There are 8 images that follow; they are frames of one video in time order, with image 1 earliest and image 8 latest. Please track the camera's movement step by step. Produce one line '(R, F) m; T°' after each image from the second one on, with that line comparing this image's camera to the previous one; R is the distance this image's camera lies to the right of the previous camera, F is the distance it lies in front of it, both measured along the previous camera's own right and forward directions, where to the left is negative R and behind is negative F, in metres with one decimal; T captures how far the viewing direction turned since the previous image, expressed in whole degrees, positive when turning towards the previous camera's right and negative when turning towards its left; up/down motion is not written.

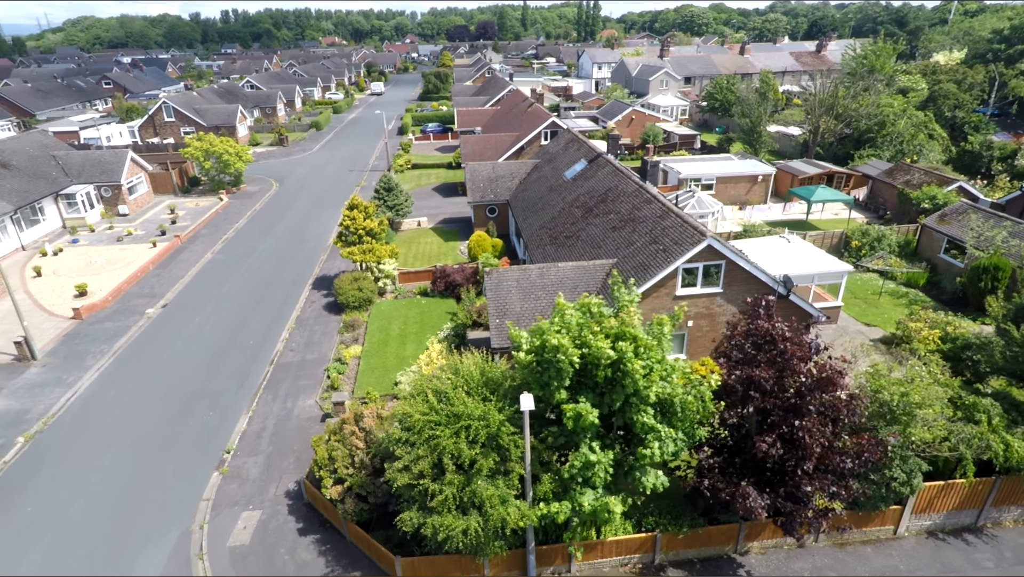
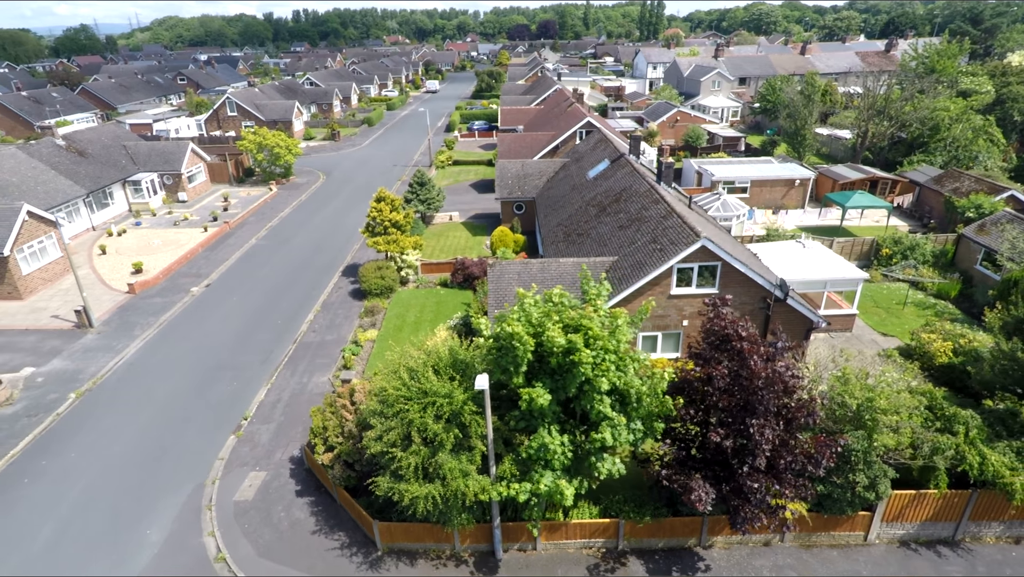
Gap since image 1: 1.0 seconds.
(+2.3, -0.9) m; -5°
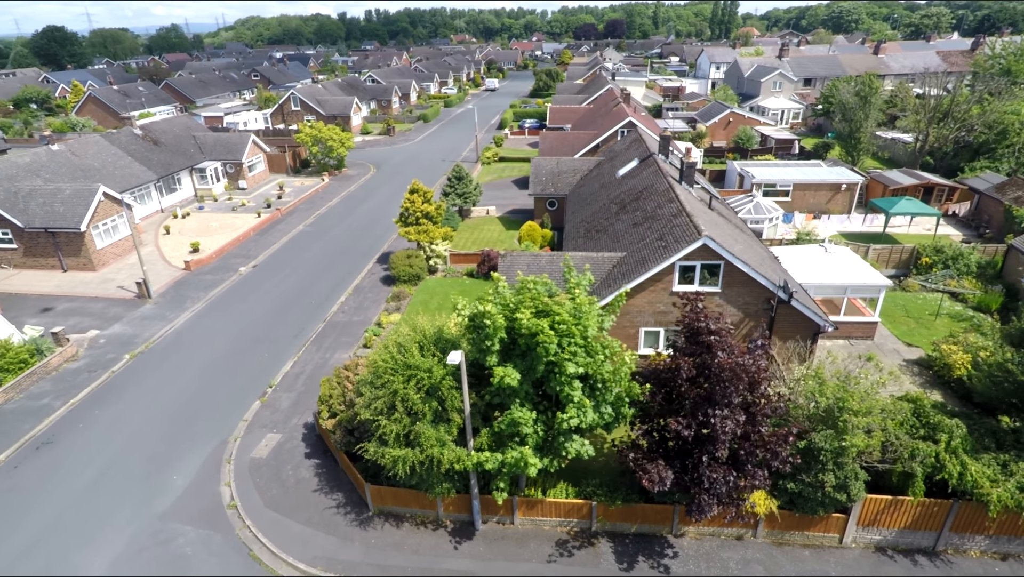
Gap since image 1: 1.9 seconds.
(+2.3, -0.9) m; -6°
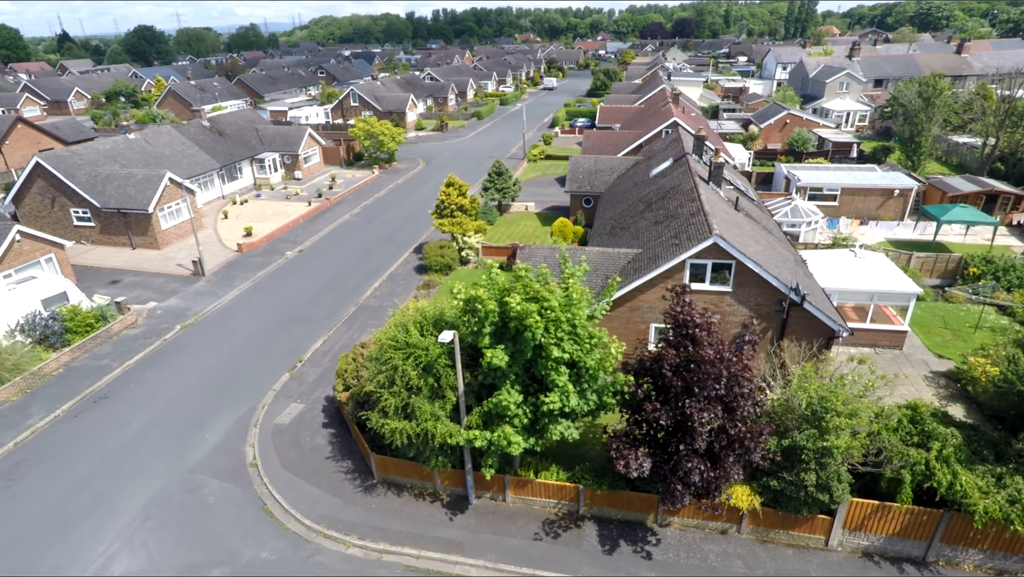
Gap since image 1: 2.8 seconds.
(+1.9, -0.7) m; -6°
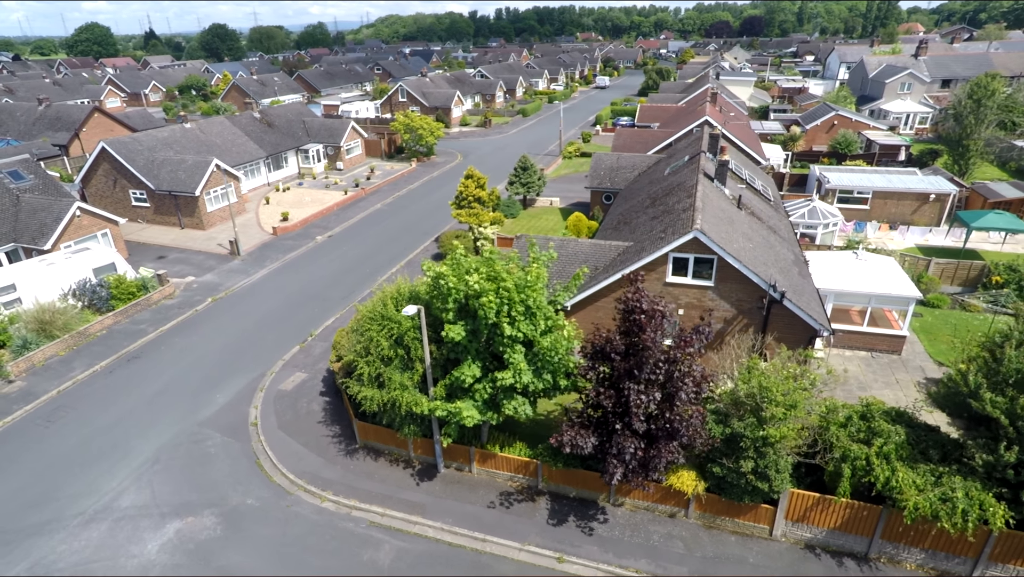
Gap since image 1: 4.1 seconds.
(+3.0, -0.9) m; -6°
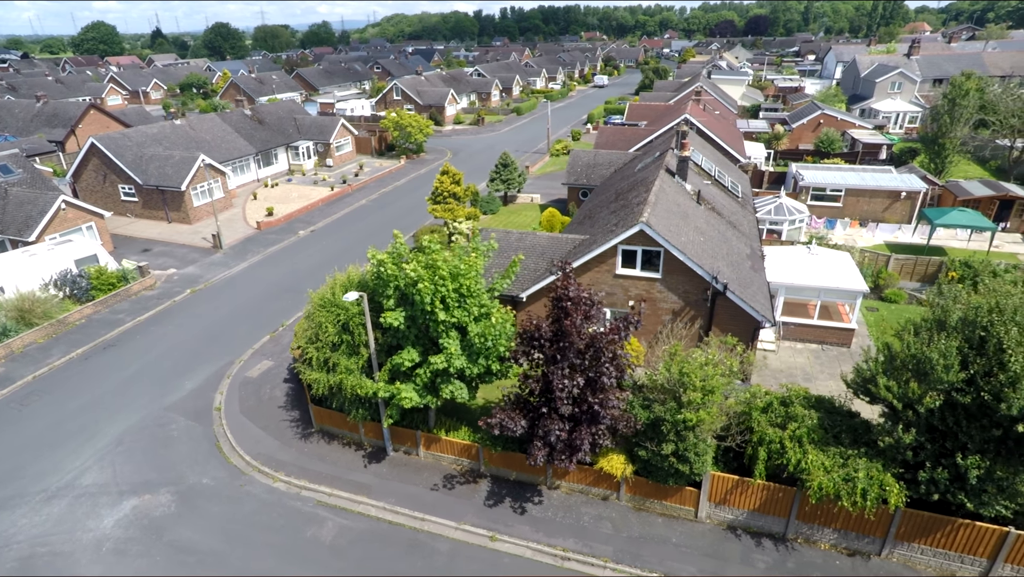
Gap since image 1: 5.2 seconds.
(+2.3, -0.7) m; -1°
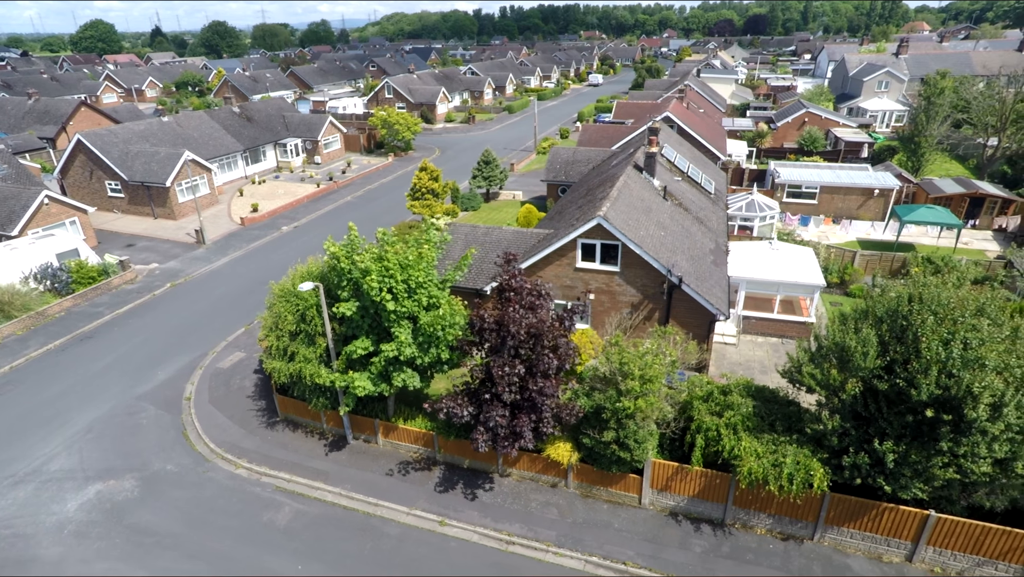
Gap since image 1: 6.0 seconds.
(+1.7, -0.5) m; 0°
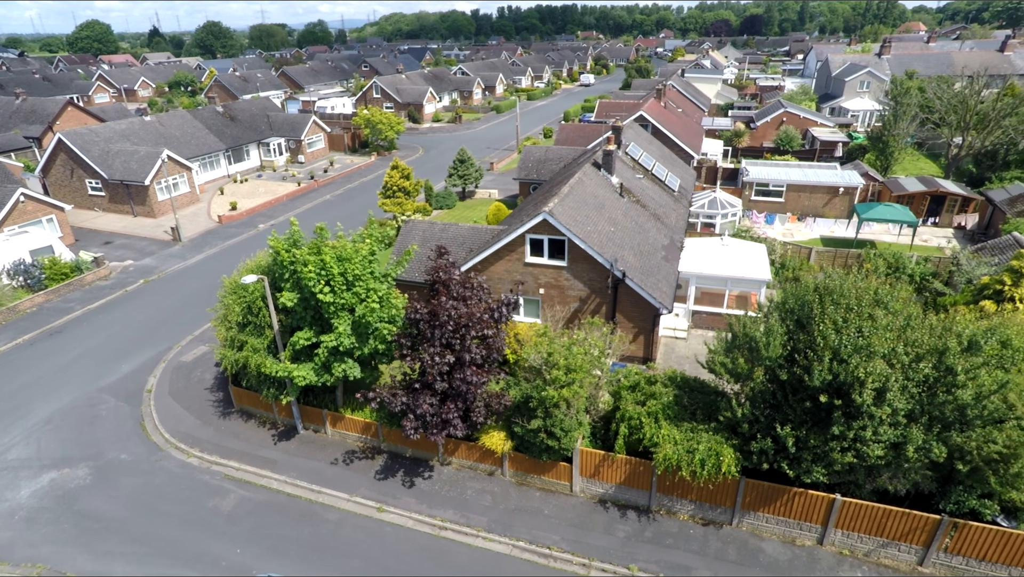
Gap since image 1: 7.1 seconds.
(+2.2, -0.5) m; 0°
